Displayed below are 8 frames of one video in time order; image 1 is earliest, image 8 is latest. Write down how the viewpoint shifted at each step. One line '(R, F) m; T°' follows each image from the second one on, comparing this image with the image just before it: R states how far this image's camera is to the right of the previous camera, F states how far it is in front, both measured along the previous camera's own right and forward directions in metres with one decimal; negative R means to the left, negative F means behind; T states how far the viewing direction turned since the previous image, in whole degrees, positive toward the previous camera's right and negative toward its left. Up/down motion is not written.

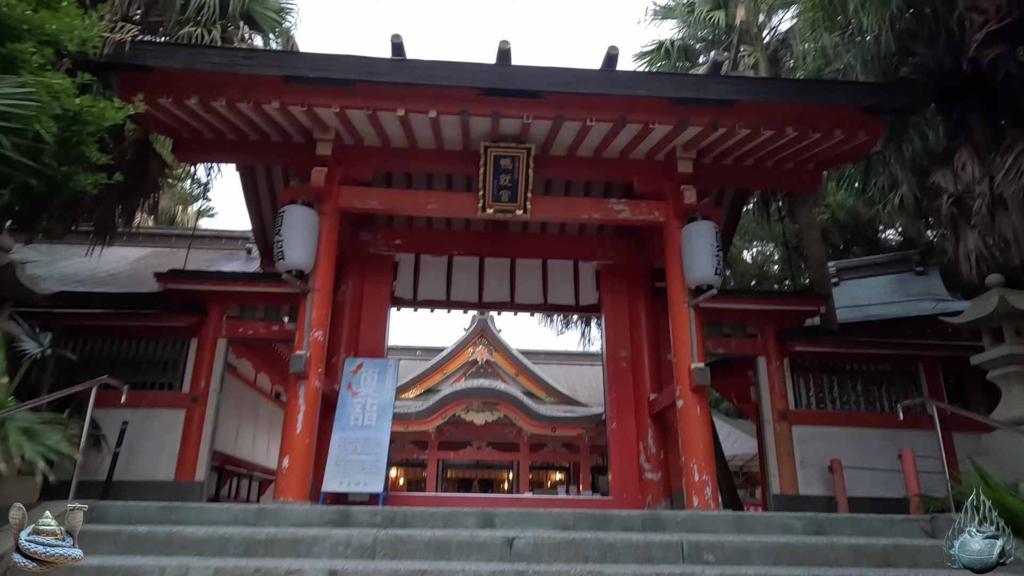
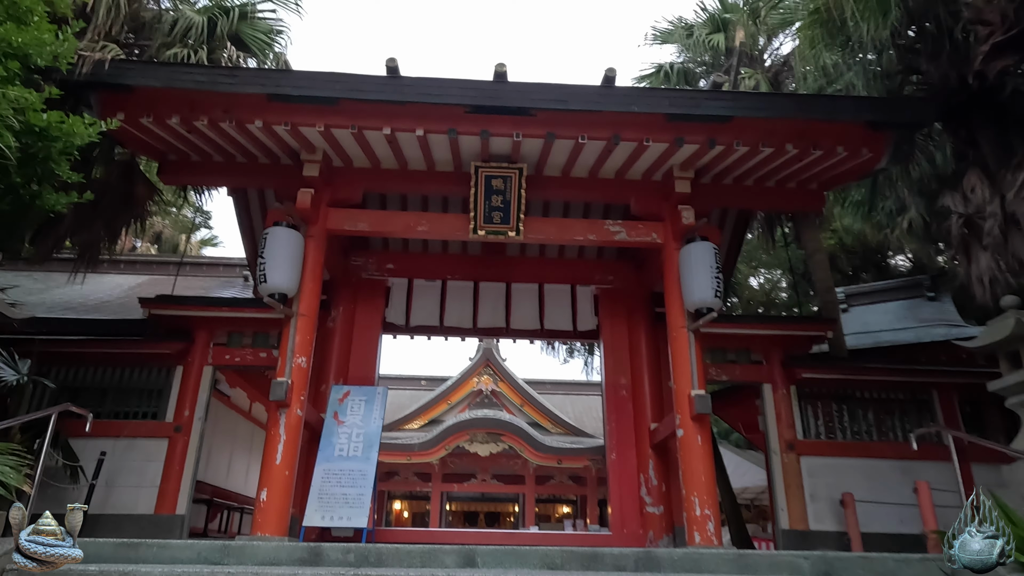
(+0.1, +0.2) m; -1°
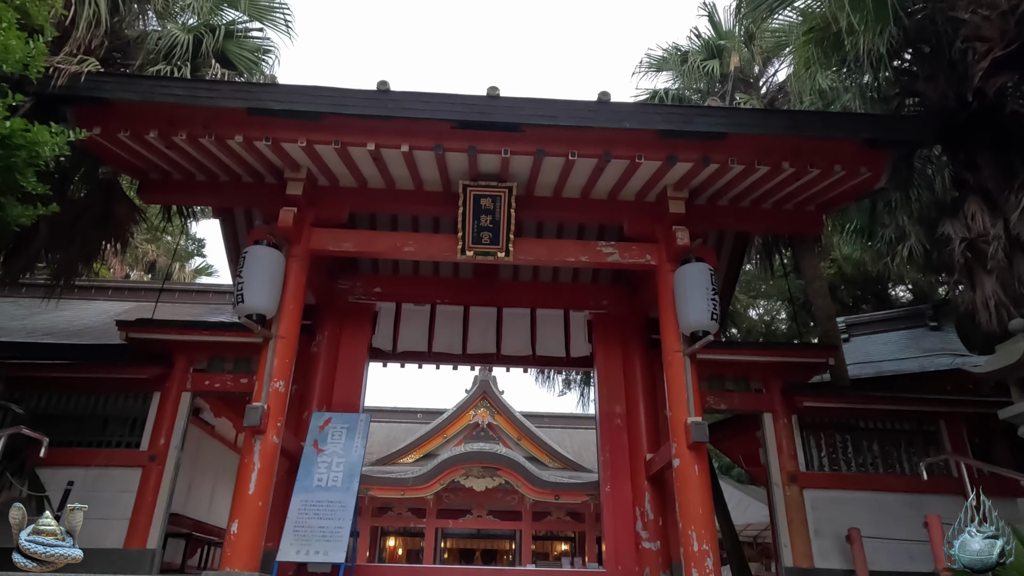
(+0.1, +0.2) m; 0°
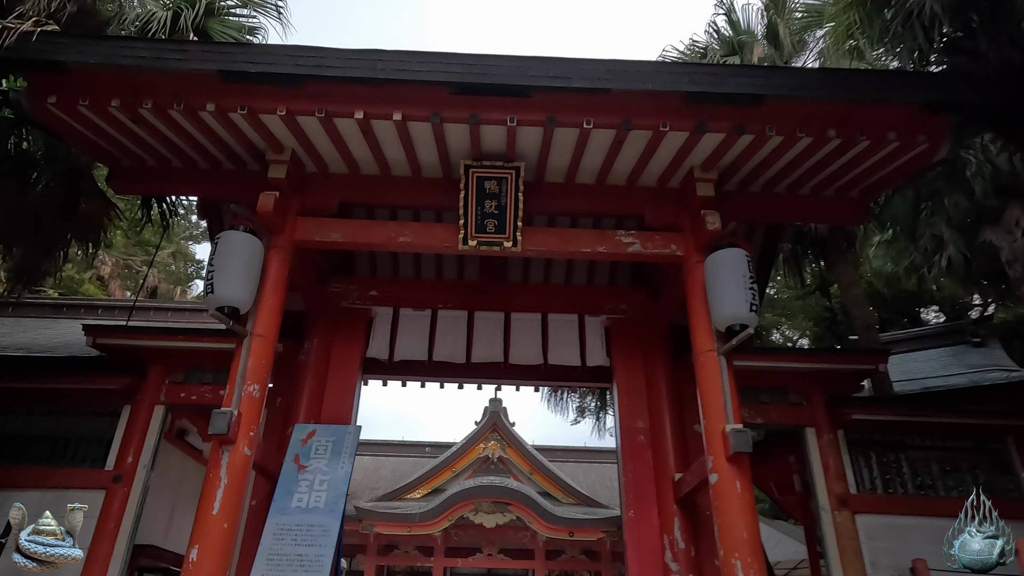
(0.0, +0.6) m; -1°
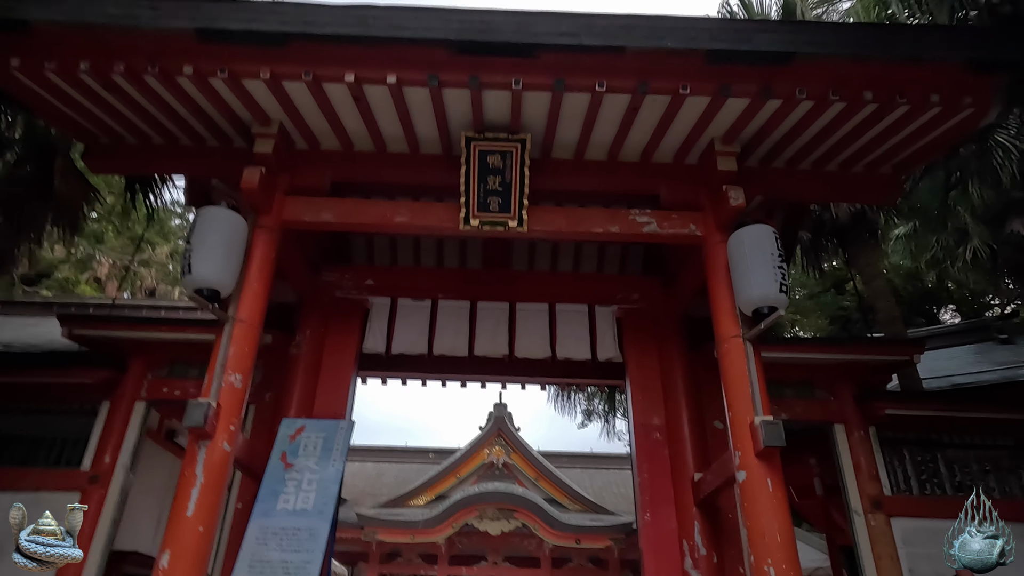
(0.0, +0.4) m; 0°
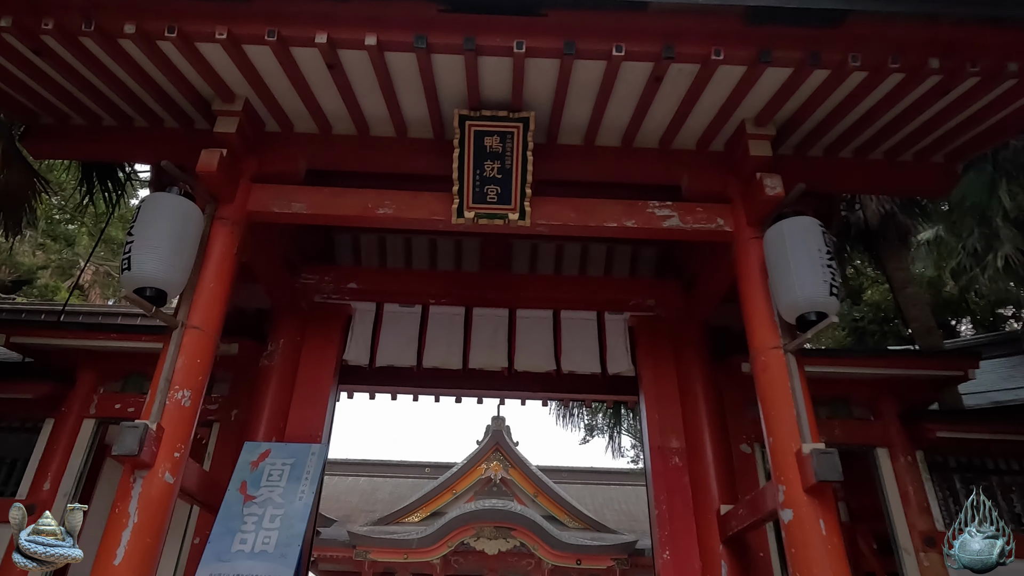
(0.0, +0.6) m; 0°
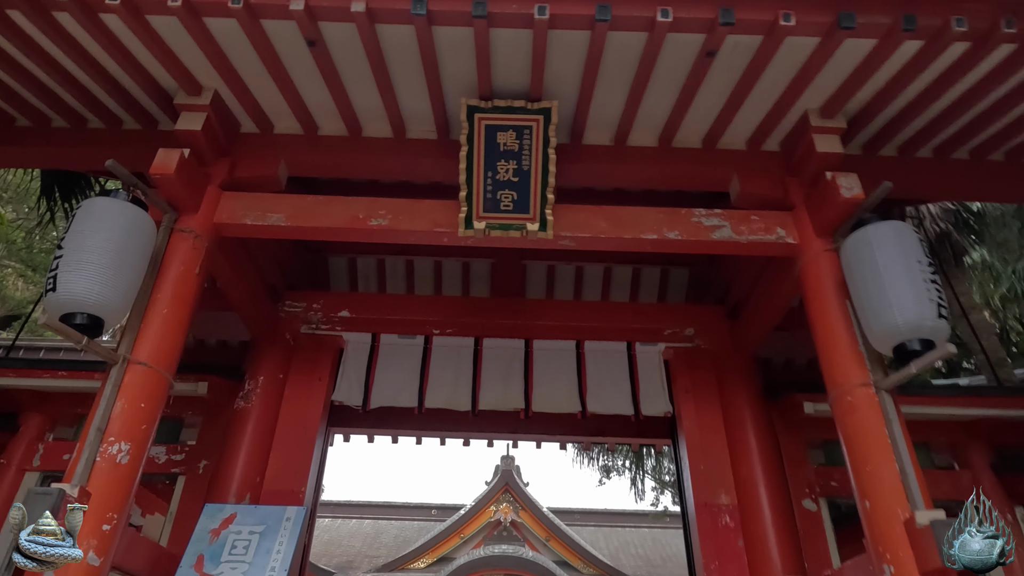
(-0.1, +0.6) m; -1°
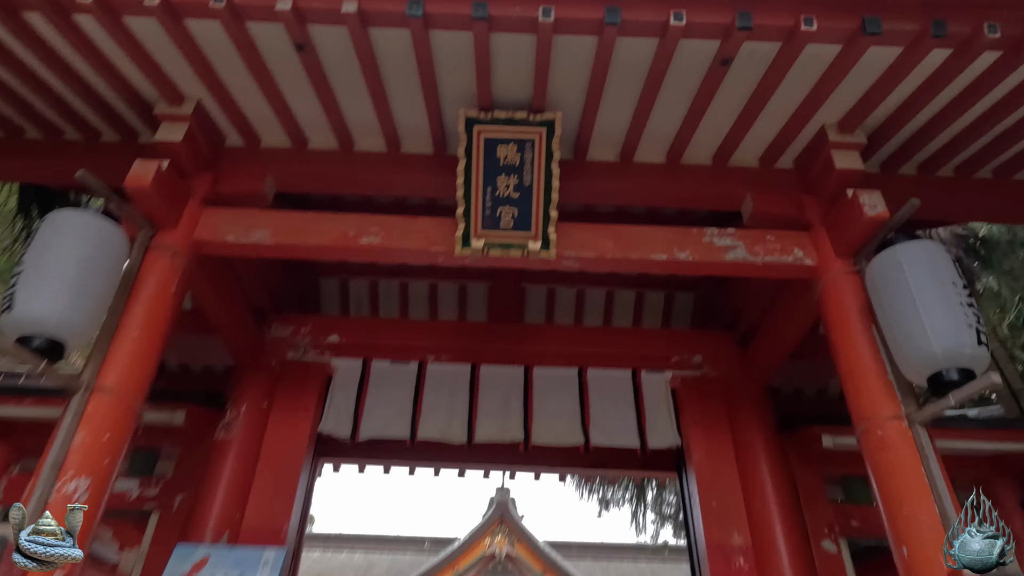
(0.0, +0.2) m; 0°
